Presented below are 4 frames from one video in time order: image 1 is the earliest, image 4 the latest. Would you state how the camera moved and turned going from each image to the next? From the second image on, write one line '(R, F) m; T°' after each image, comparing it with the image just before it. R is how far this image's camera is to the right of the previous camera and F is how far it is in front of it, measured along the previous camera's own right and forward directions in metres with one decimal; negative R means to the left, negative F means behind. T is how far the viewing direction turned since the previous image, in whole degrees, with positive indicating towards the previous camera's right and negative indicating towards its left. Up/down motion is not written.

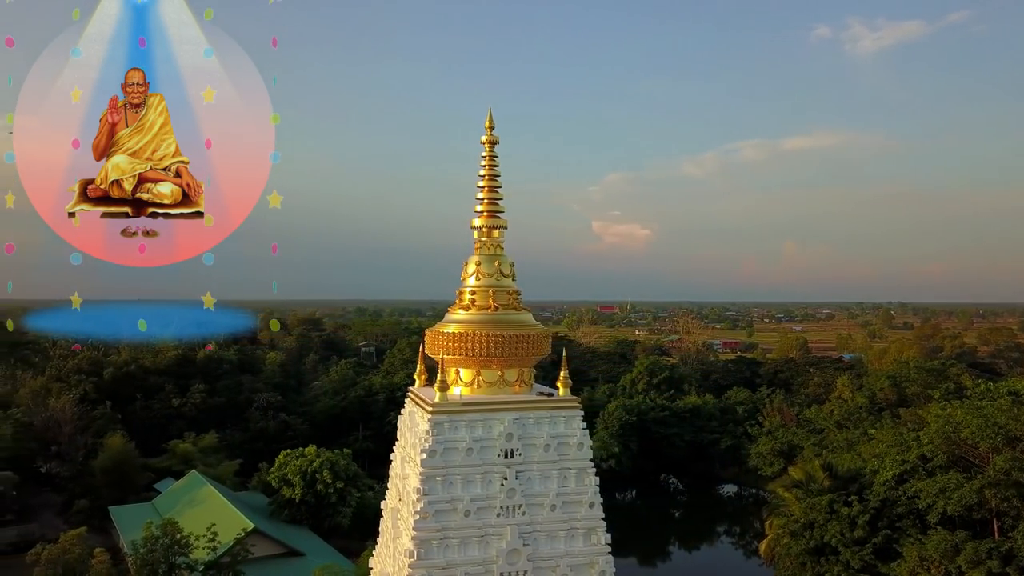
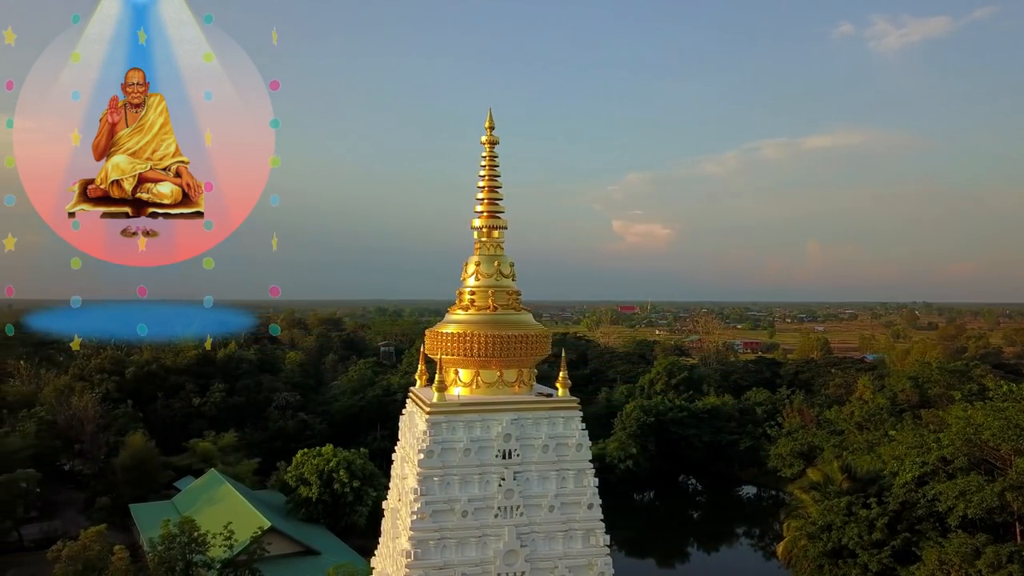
(+0.2, +0.1) m; 0°
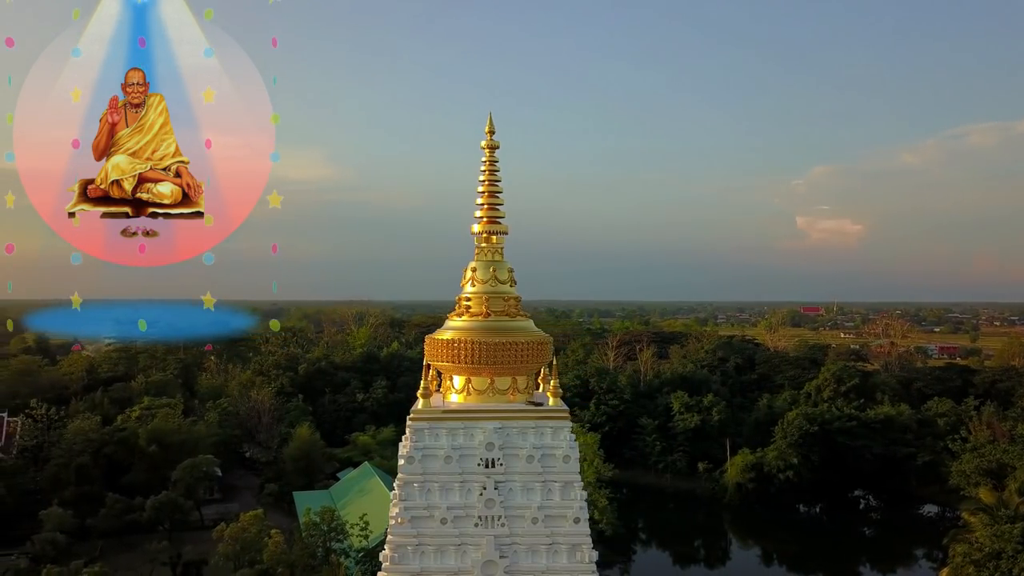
(+1.9, +0.9) m; -2°
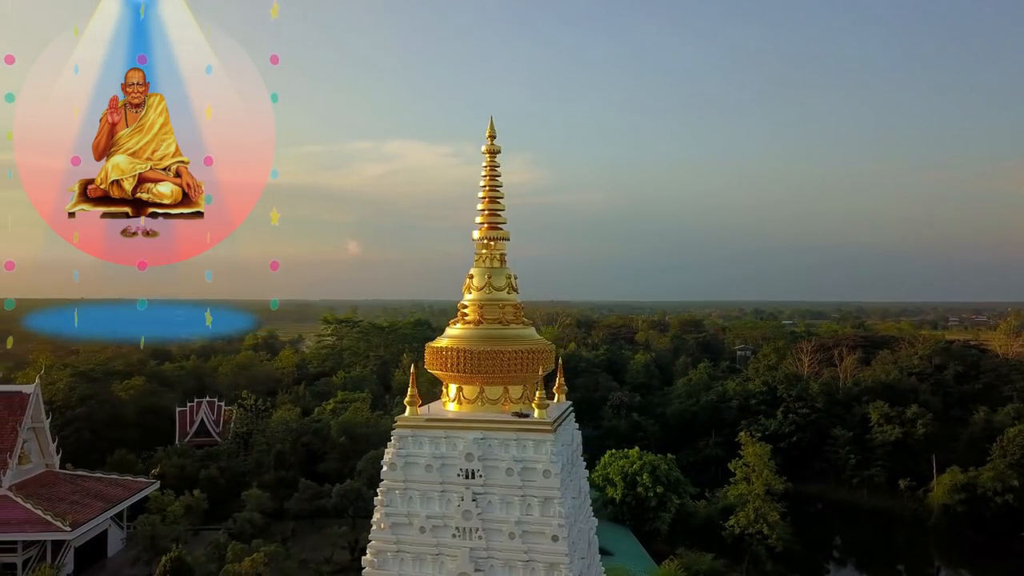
(+2.3, +1.3) m; -2°
